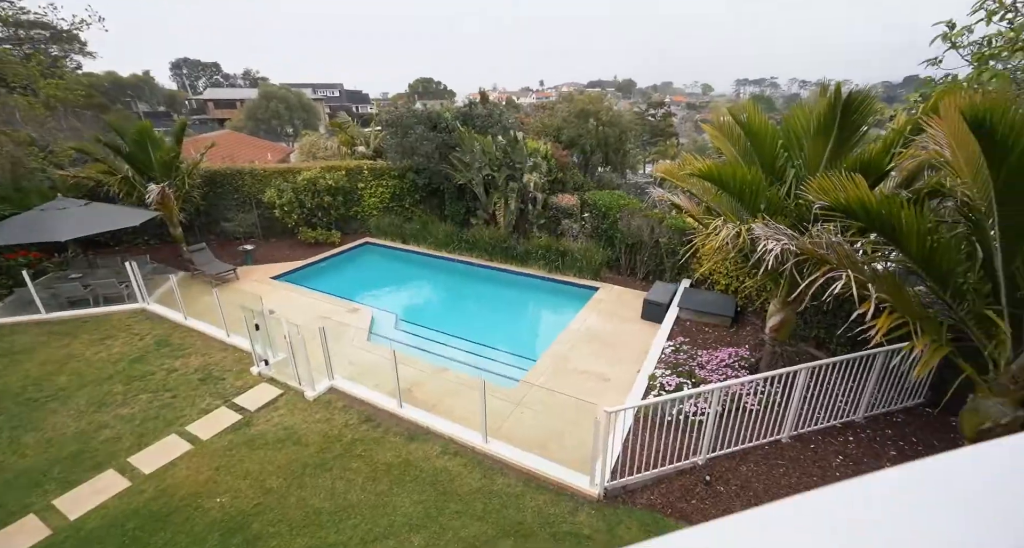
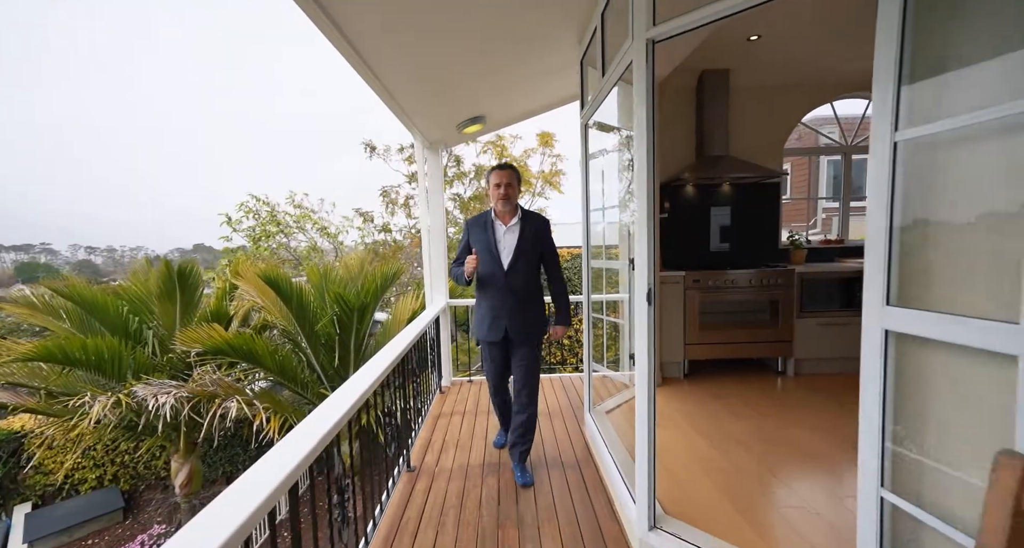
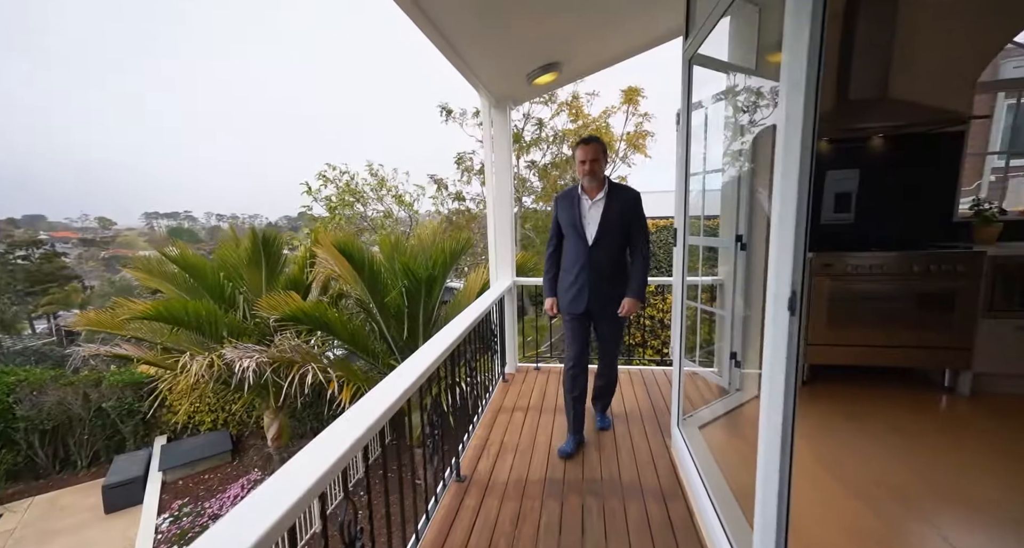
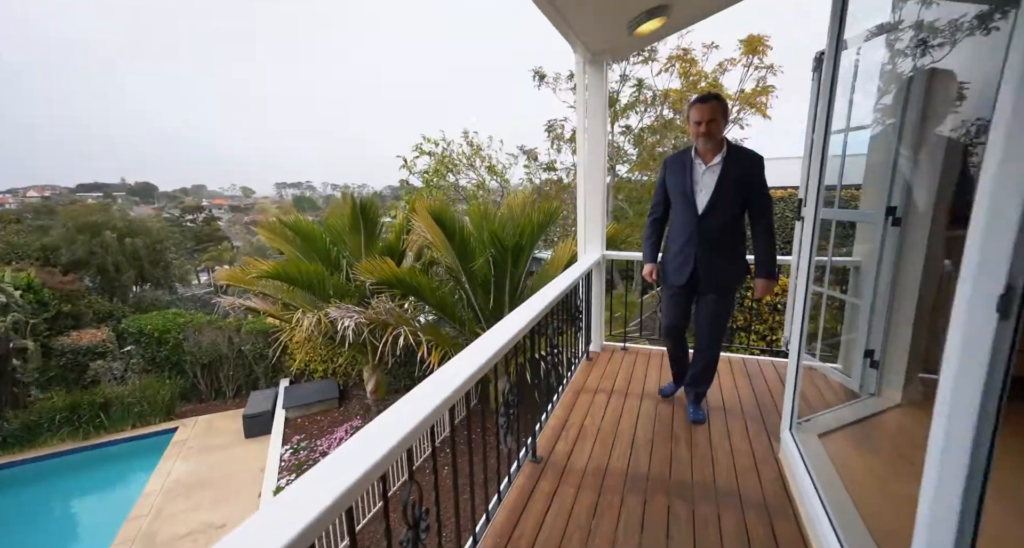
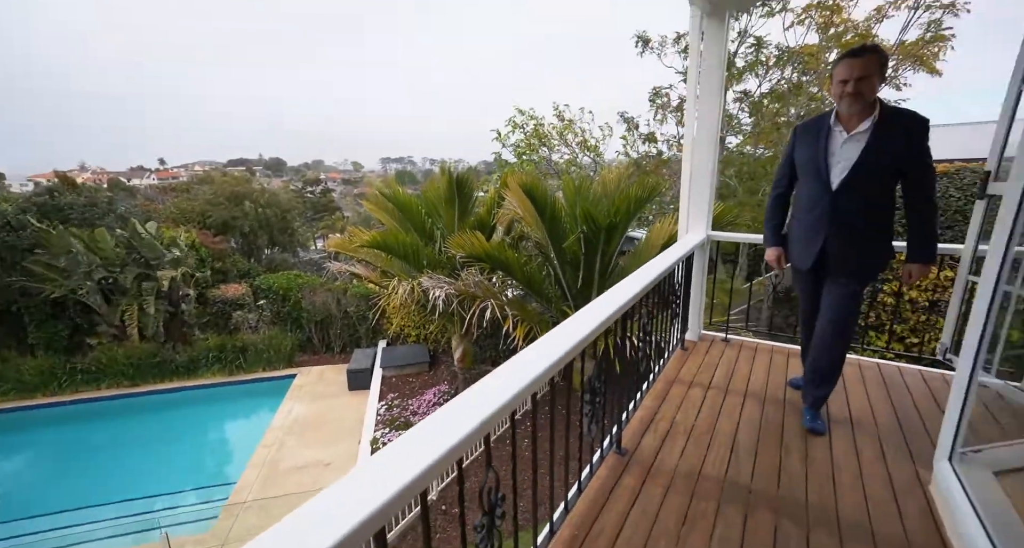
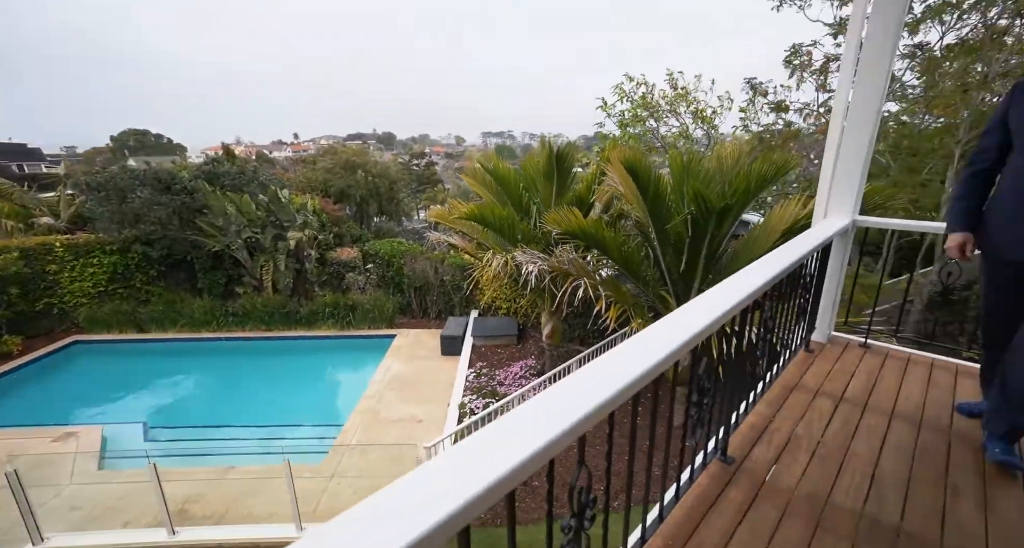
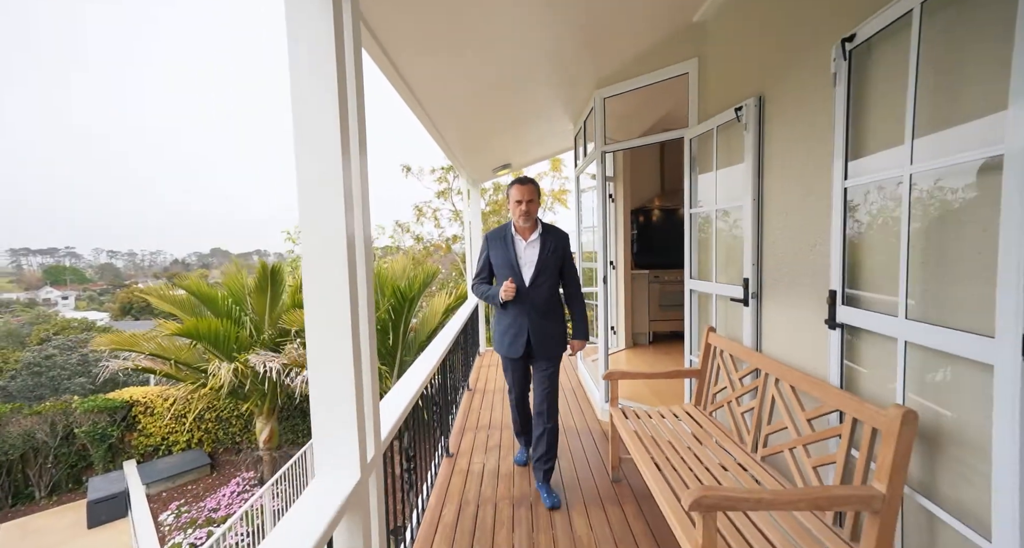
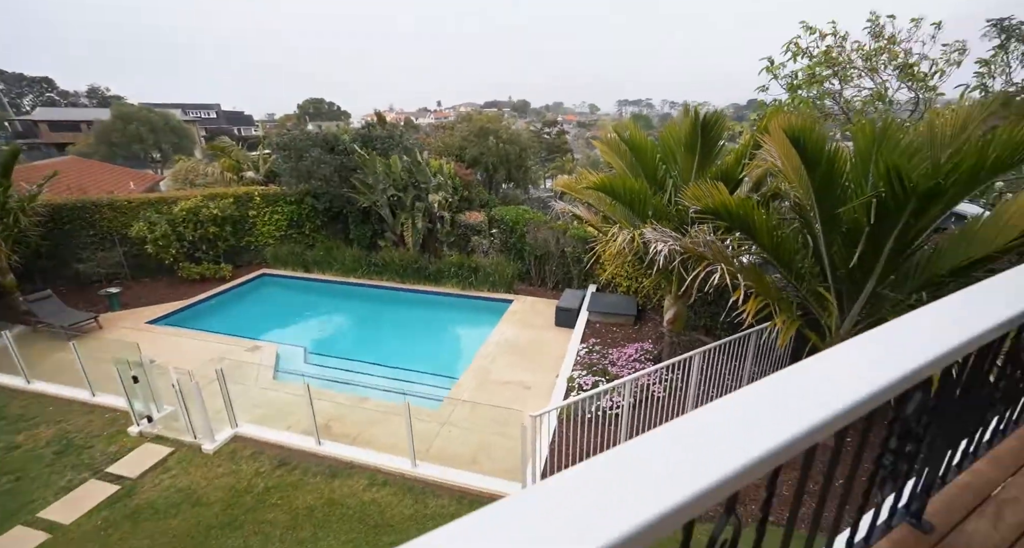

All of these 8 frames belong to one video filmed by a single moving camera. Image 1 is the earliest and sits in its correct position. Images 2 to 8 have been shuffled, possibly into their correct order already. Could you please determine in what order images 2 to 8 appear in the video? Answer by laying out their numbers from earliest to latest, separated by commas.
8, 6, 5, 4, 3, 2, 7
